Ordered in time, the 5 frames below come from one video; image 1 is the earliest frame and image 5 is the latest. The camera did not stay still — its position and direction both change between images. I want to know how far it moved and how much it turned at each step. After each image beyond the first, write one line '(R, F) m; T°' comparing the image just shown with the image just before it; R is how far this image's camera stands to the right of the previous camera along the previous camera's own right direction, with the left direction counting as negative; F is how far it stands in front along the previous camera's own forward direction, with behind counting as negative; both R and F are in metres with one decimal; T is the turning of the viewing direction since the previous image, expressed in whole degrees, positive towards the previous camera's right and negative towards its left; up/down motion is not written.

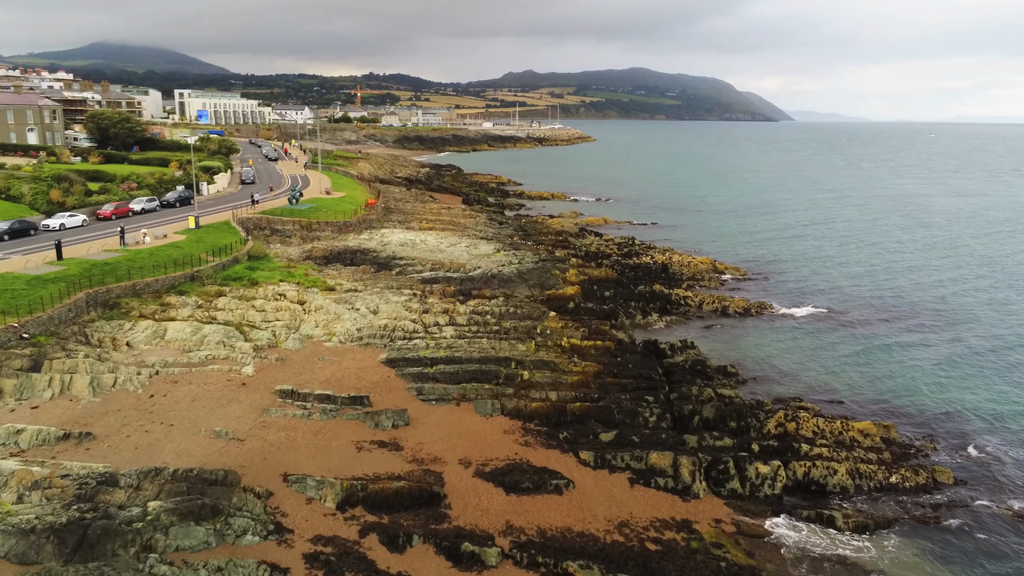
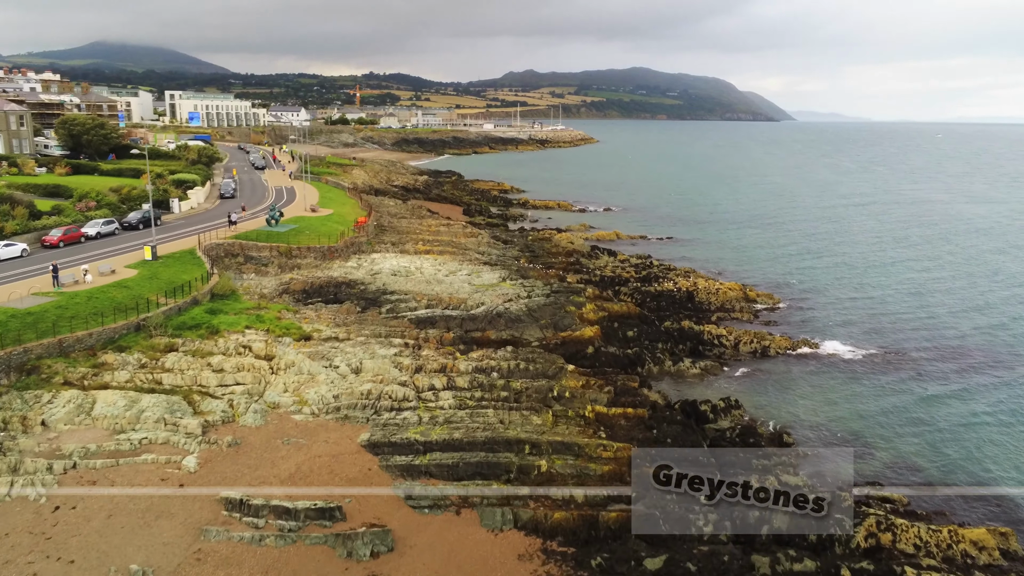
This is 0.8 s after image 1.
(-0.3, +4.7) m; 0°
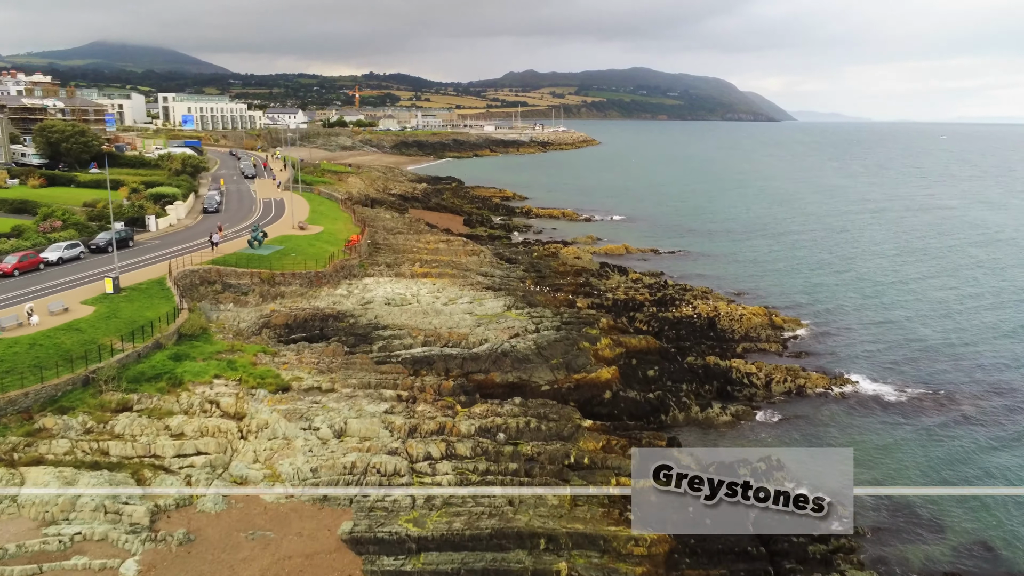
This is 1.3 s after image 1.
(-0.2, +3.2) m; 0°
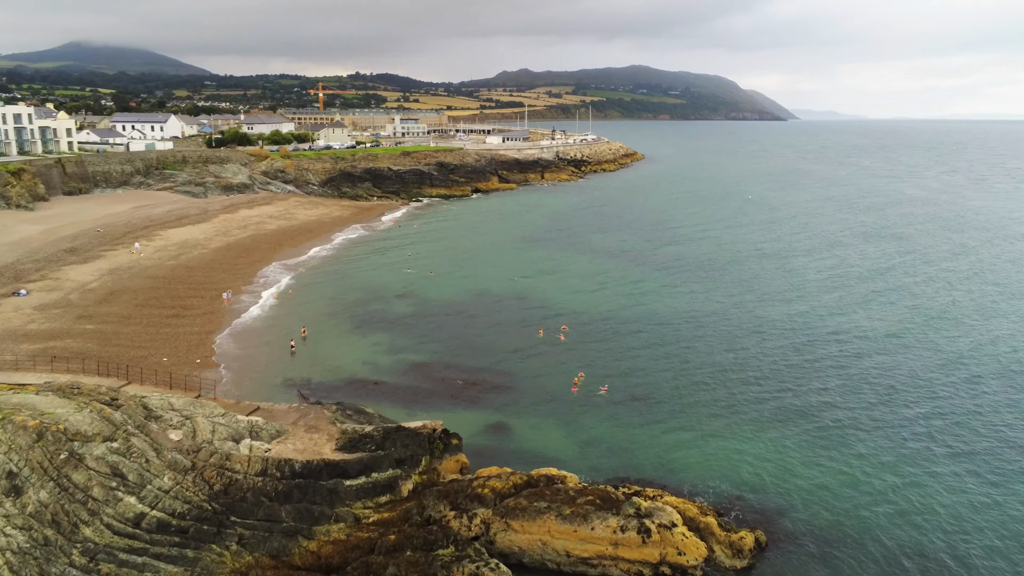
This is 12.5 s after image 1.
(-4.6, +70.9) m; +1°
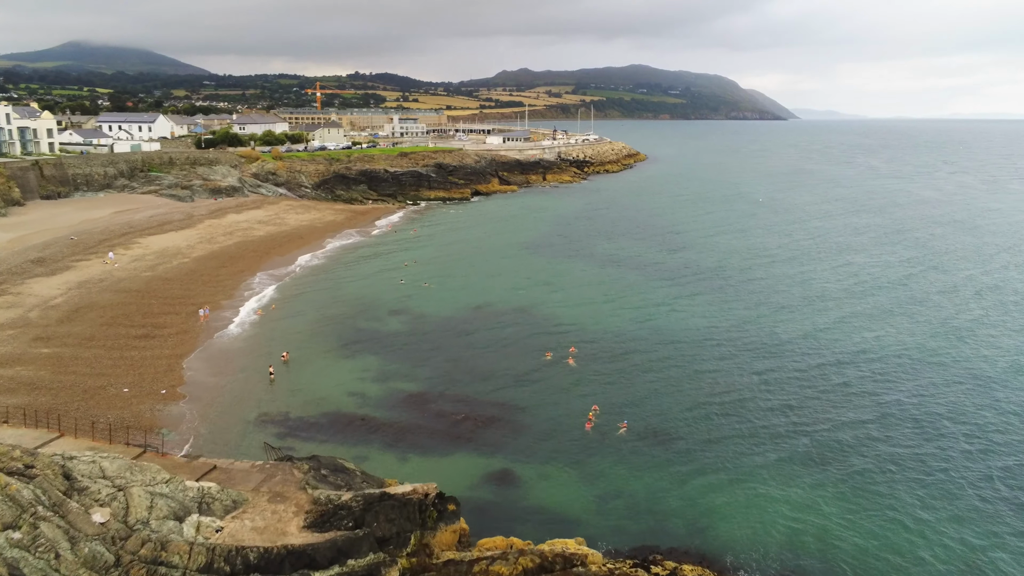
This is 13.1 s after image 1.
(-0.2, +3.5) m; 0°
